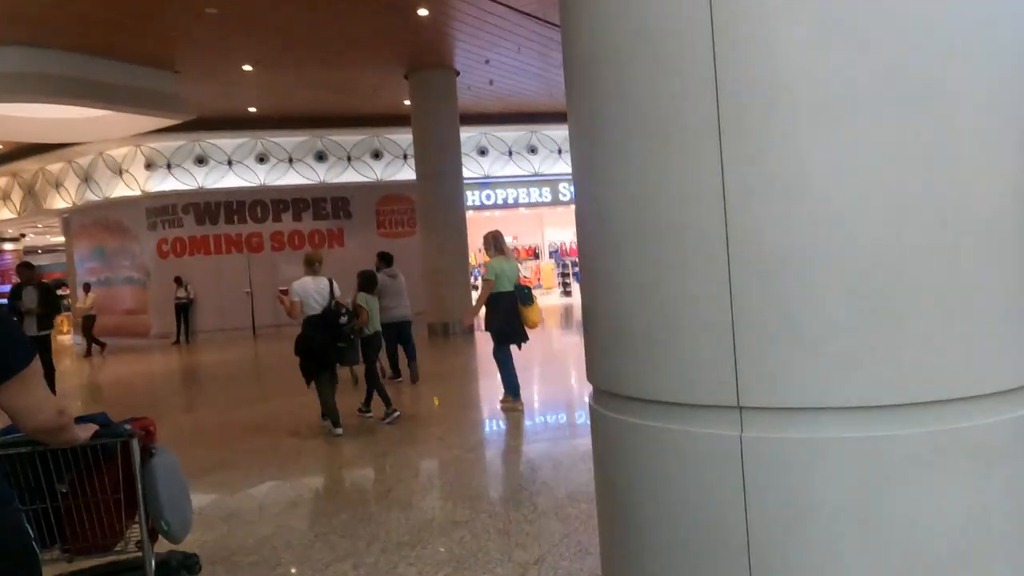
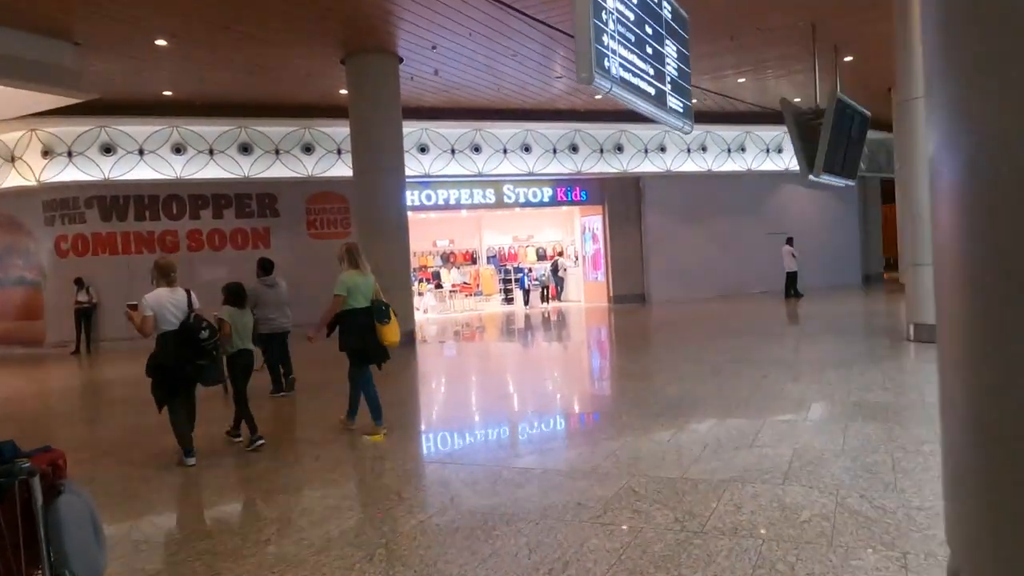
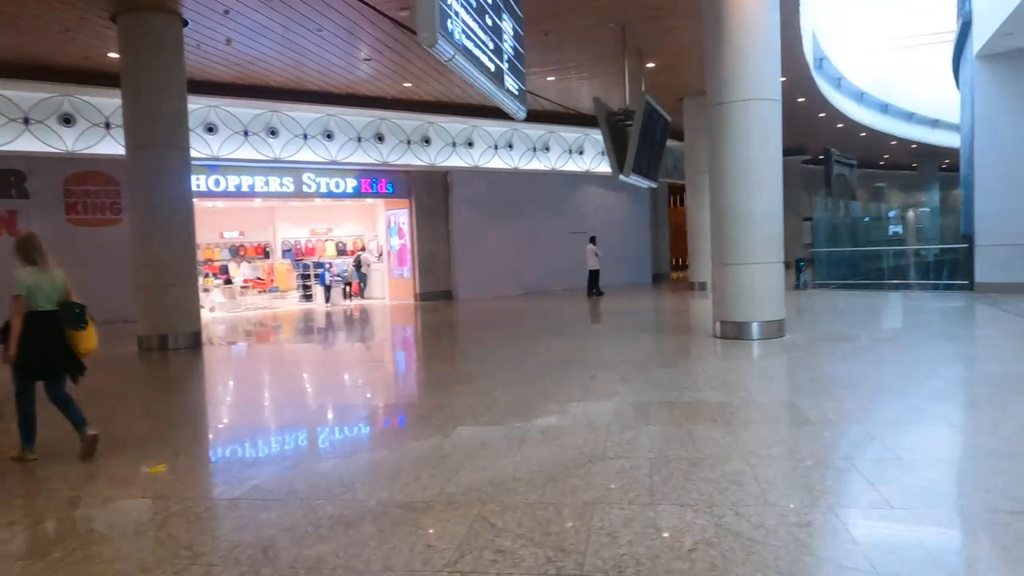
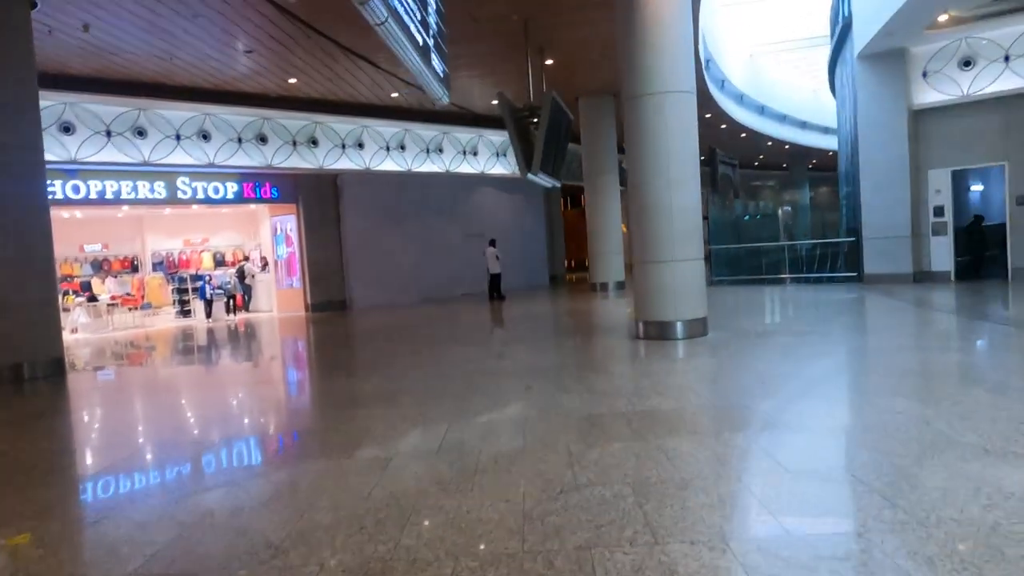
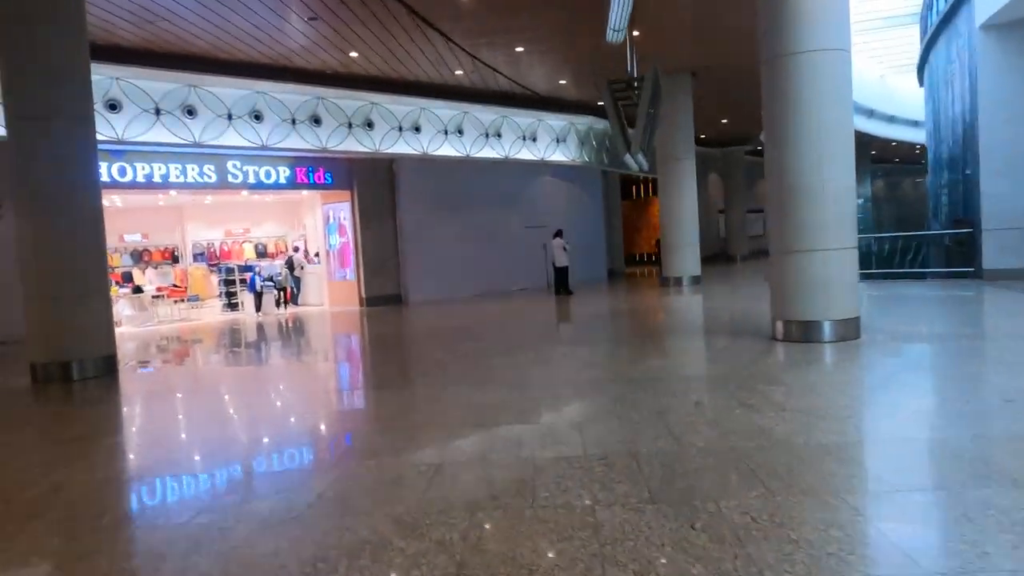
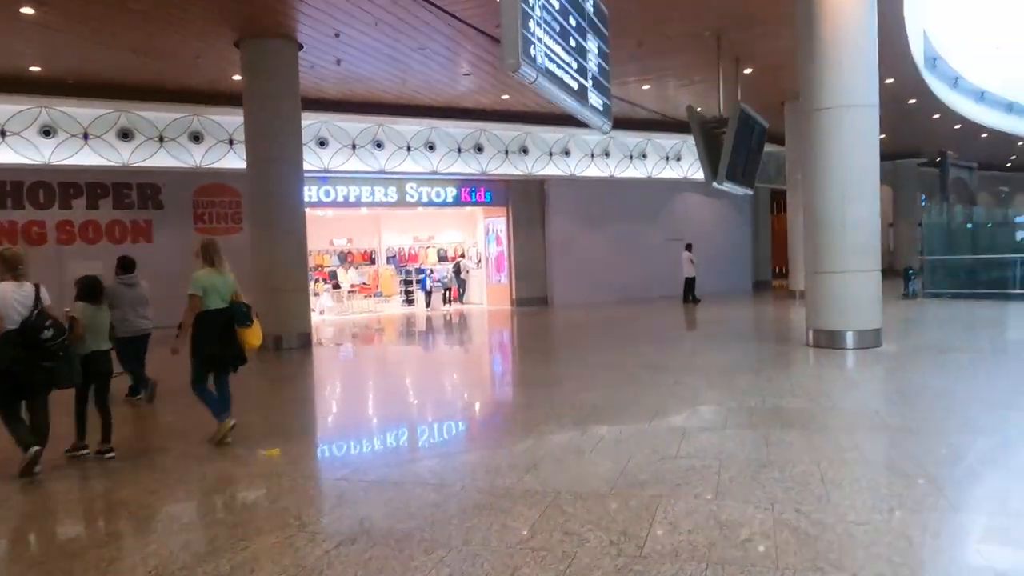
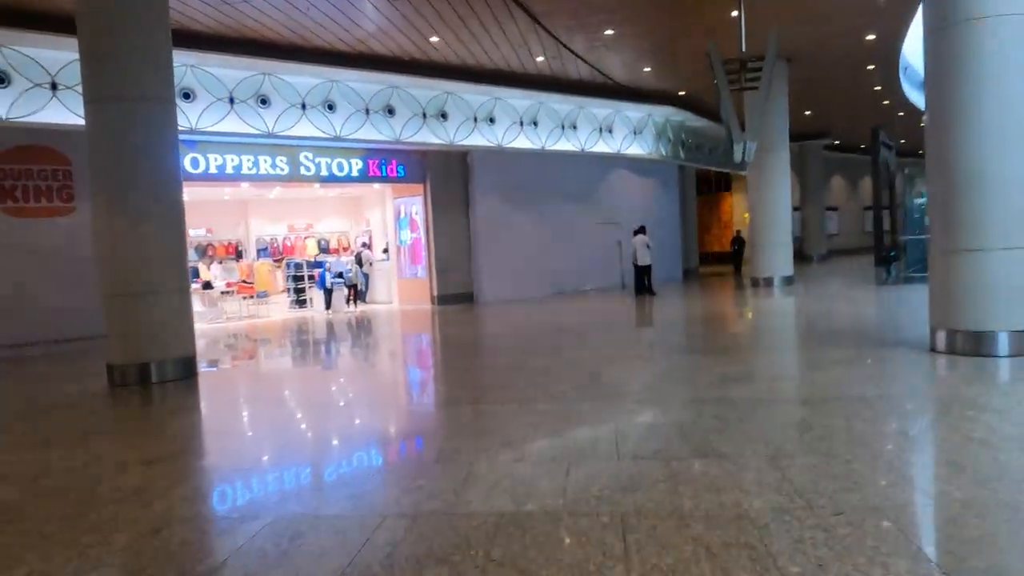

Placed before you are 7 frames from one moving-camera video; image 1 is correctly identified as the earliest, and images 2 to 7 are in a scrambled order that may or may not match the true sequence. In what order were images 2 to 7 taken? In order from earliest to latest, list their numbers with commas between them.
2, 6, 3, 4, 5, 7
